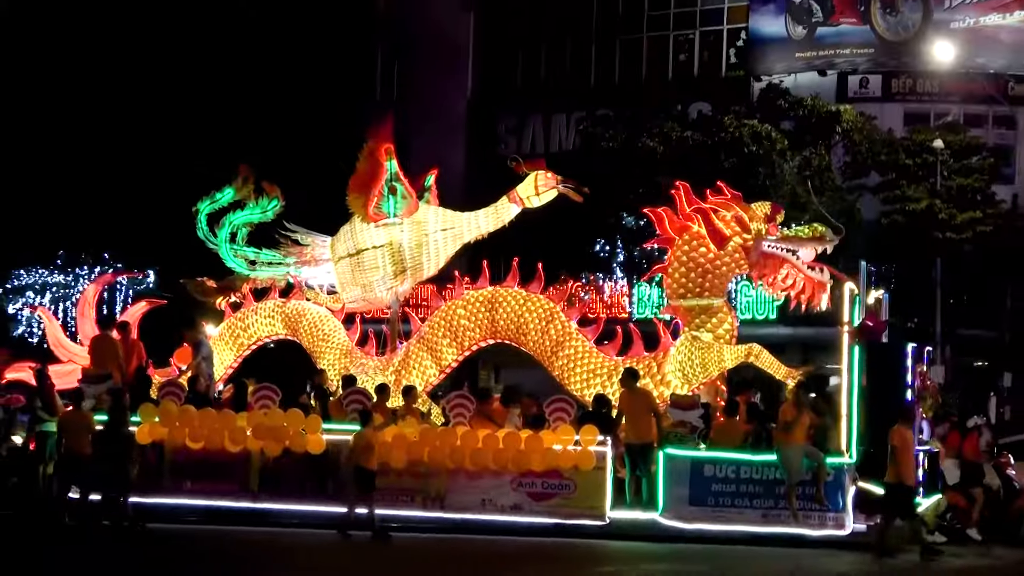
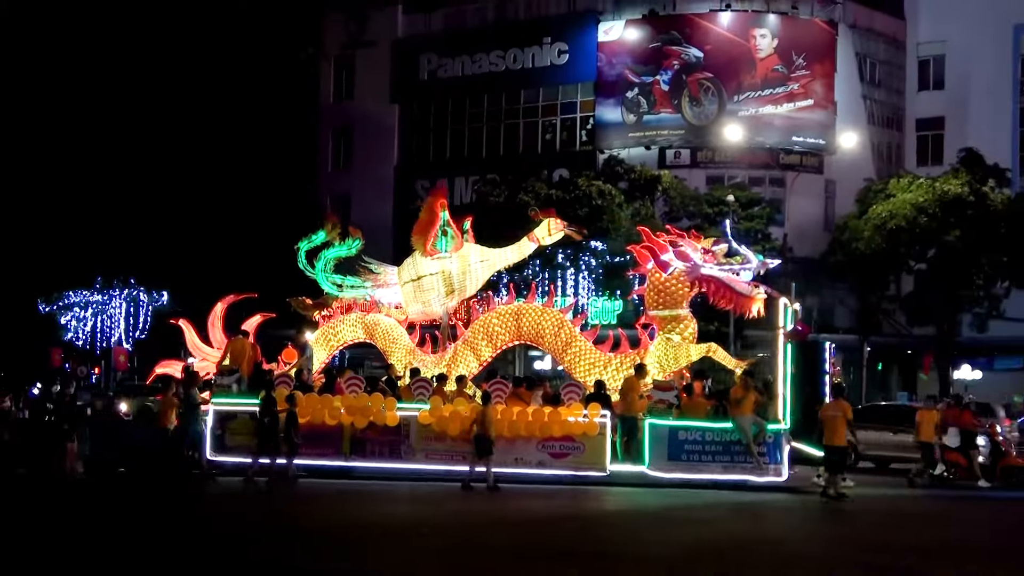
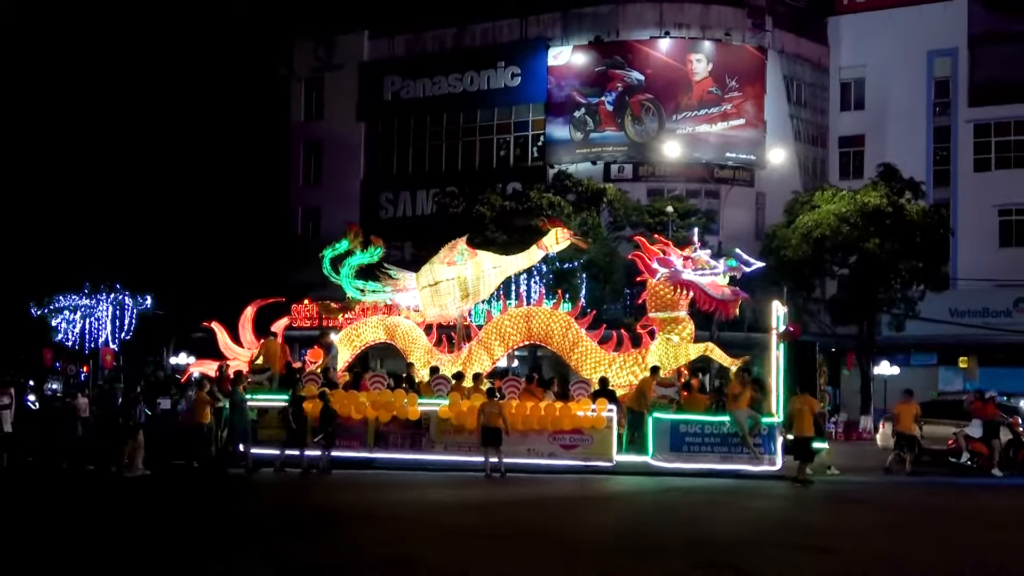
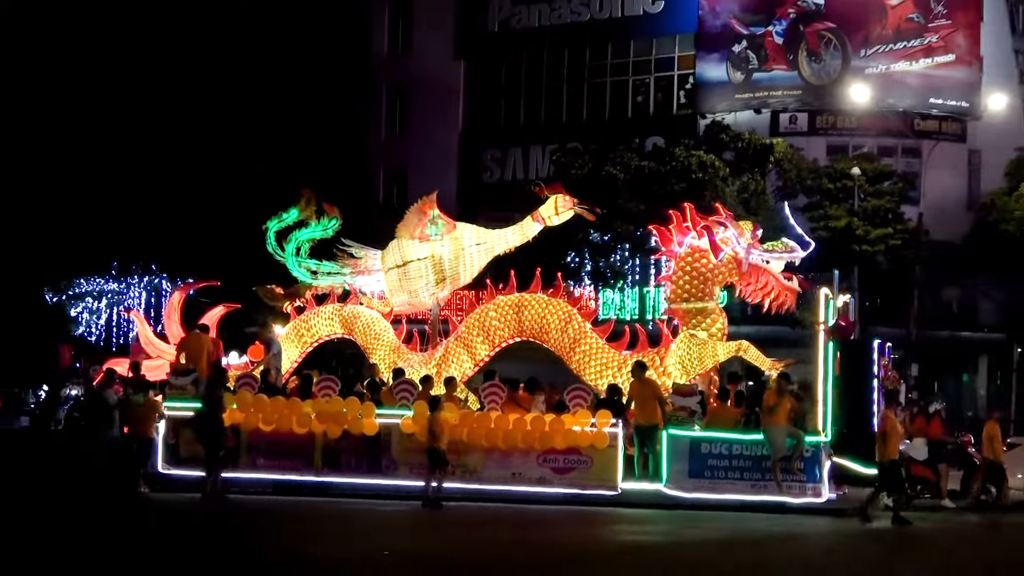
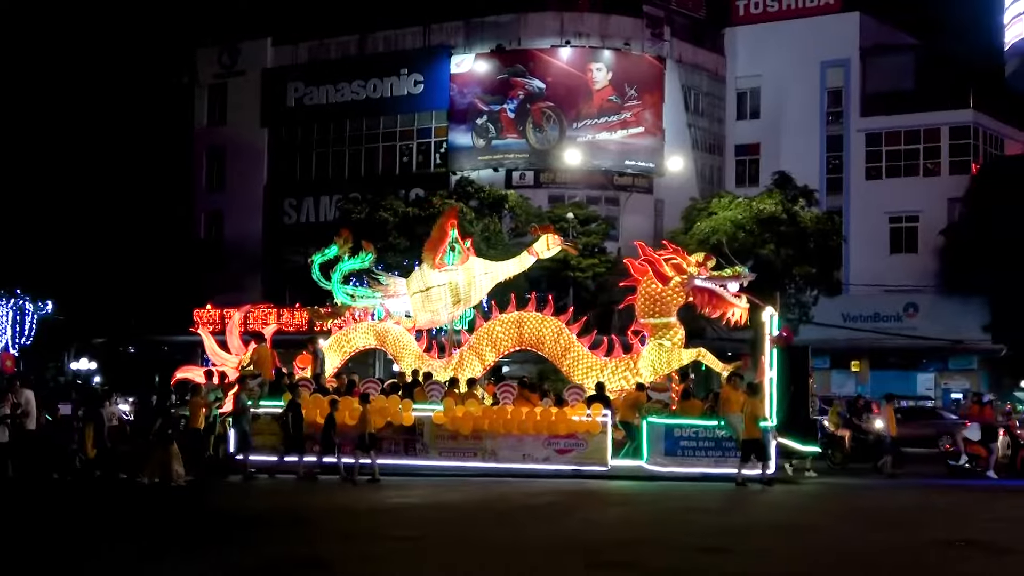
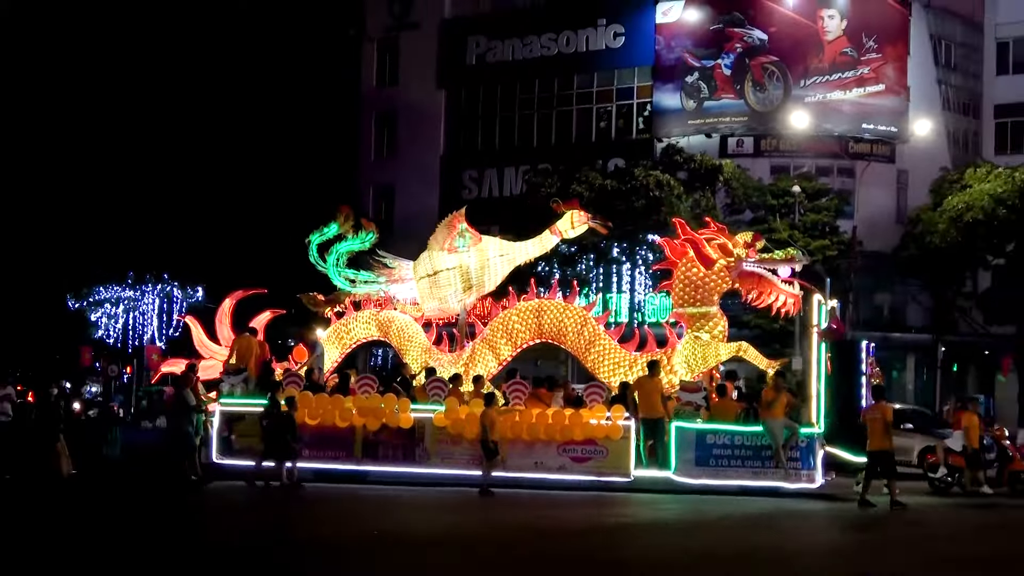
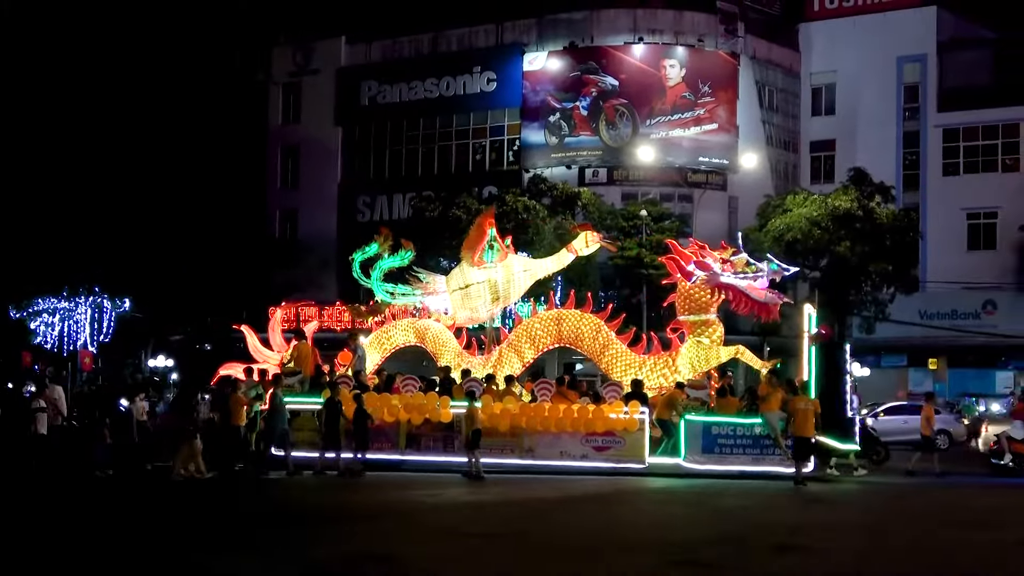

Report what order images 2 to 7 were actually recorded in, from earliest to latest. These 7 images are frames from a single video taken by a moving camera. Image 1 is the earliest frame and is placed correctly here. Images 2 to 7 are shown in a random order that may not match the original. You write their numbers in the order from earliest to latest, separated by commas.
4, 6, 2, 3, 7, 5
